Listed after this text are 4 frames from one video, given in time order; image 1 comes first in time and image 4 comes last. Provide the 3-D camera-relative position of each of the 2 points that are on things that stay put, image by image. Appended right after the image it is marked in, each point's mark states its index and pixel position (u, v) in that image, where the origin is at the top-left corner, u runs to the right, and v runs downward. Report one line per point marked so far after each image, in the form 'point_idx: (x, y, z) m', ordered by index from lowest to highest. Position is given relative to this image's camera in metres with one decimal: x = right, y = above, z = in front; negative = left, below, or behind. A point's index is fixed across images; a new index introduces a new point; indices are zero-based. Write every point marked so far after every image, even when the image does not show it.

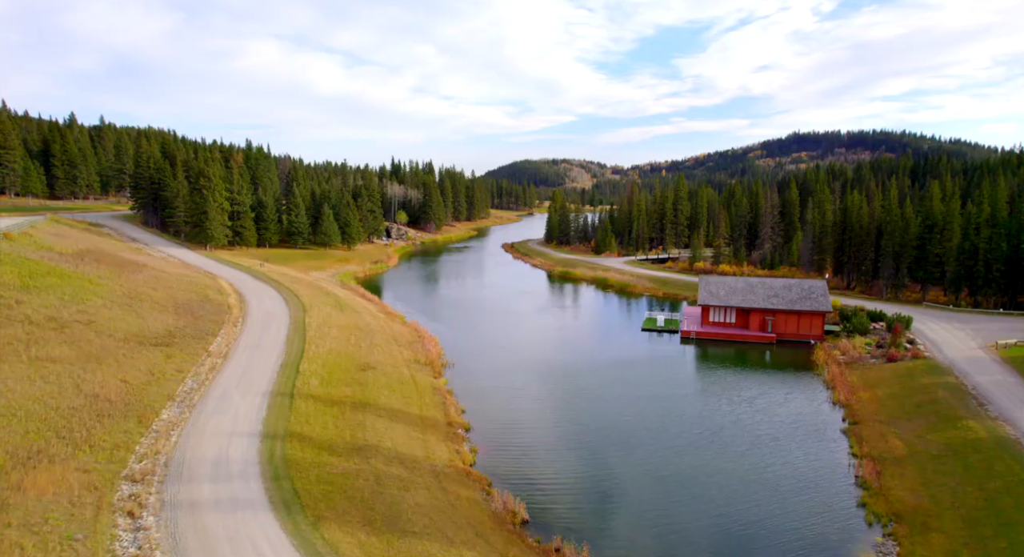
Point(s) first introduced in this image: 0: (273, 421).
0: (-7.7, -4.6, +18.8) m
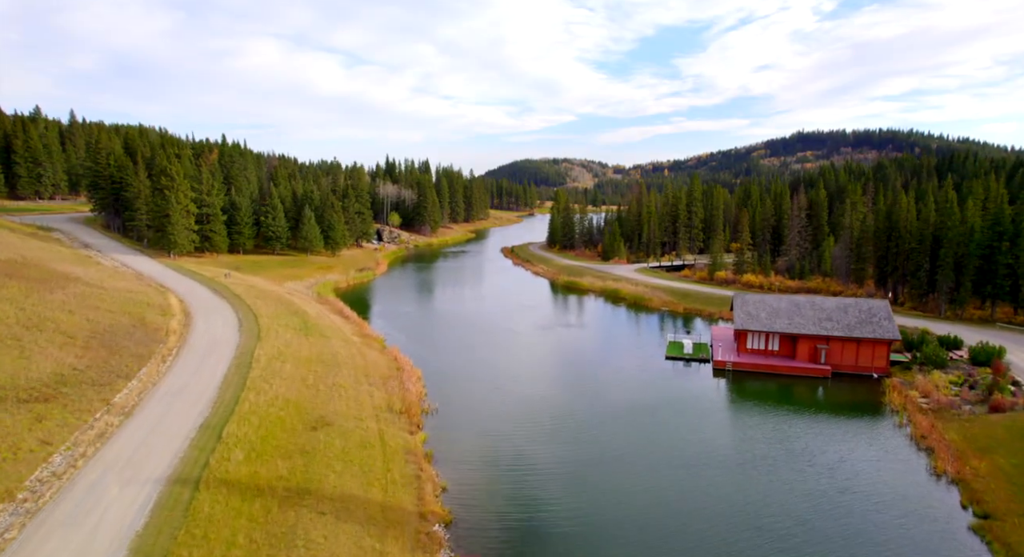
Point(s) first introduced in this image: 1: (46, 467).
0: (-7.8, -5.6, +12.6) m
1: (-11.9, -4.8, +14.8) m
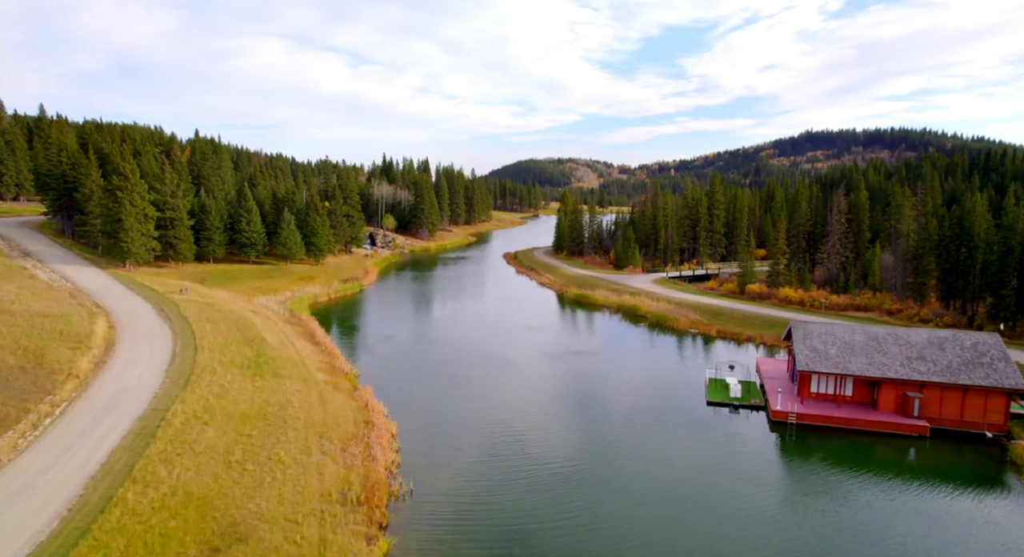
0: (-7.8, -6.7, +6.0) m
1: (-11.9, -5.9, +8.2) m
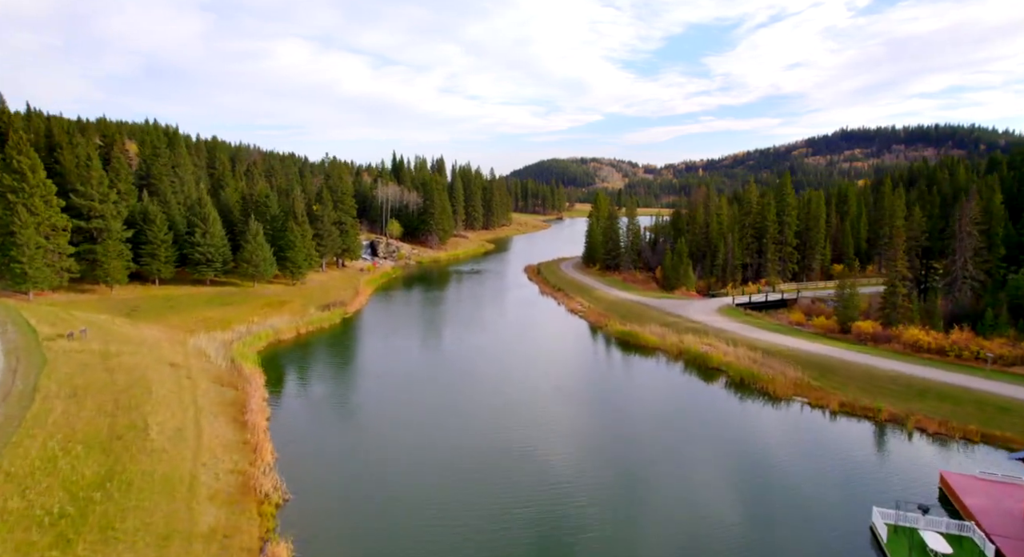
0: (-7.9, -8.6, -5.7) m
1: (-11.9, -7.8, -3.3) m
